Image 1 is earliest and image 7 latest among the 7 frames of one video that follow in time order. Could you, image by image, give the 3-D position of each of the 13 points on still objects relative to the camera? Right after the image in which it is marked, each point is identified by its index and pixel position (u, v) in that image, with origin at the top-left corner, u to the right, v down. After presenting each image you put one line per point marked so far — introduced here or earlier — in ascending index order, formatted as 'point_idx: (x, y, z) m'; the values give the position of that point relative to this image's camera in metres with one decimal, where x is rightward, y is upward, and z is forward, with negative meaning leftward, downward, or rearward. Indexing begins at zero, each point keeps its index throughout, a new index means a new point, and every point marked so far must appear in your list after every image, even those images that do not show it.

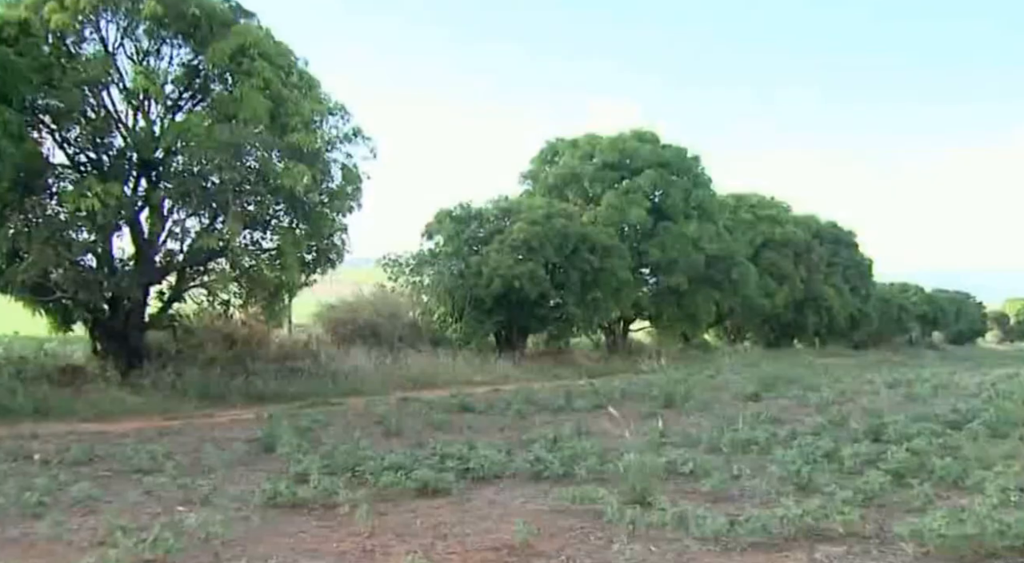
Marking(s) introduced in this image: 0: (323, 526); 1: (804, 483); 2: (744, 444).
0: (-1.6, -2.2, +8.6) m
1: (+2.8, -1.9, +9.2) m
2: (+2.4, -1.8, +10.4) m
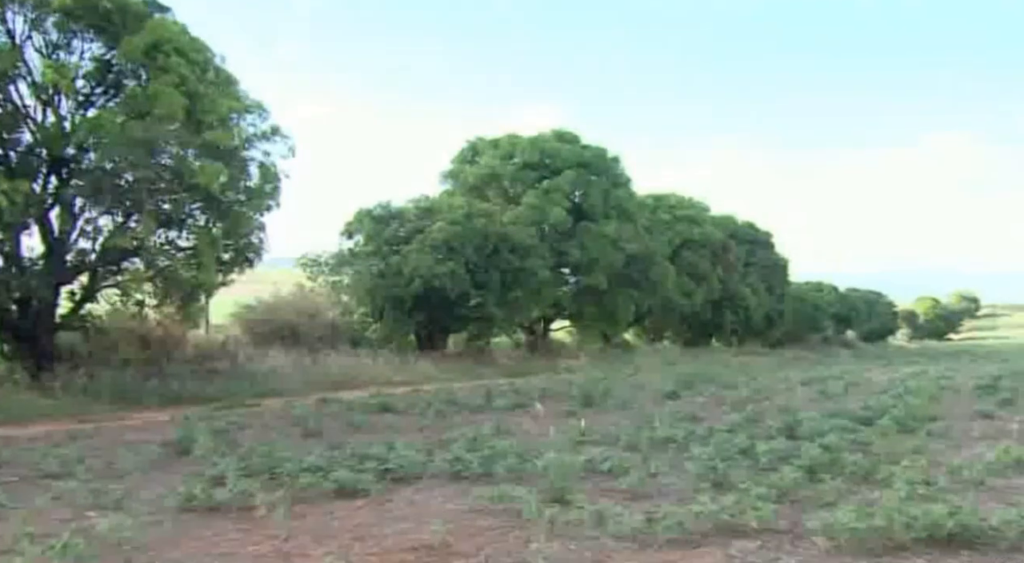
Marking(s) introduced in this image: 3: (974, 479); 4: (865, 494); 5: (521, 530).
0: (-2.4, -2.2, +8.5) m
1: (+2.0, -1.9, +9.4) m
2: (+1.5, -1.8, +10.5) m
3: (+4.4, -1.9, +9.2) m
4: (+3.3, -2.0, +9.0) m
5: (+0.1, -2.2, +8.5) m
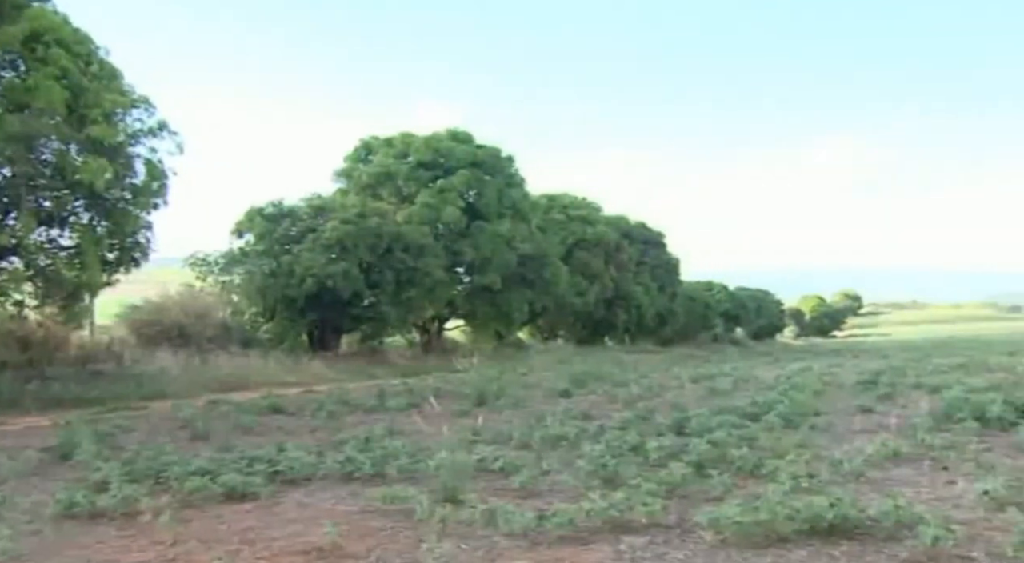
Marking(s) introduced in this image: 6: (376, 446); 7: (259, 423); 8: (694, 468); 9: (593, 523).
0: (-3.3, -2.2, +8.2) m
1: (+1.0, -1.9, +9.5) m
2: (+0.4, -1.7, +10.6) m
3: (+3.4, -1.9, +9.5) m
4: (+2.3, -2.0, +9.2) m
5: (-0.9, -2.2, +8.4) m
6: (-1.5, -1.8, +10.5) m
7: (-3.1, -1.7, +11.7) m
8: (+1.8, -1.9, +9.7) m
9: (+0.7, -2.2, +8.6) m
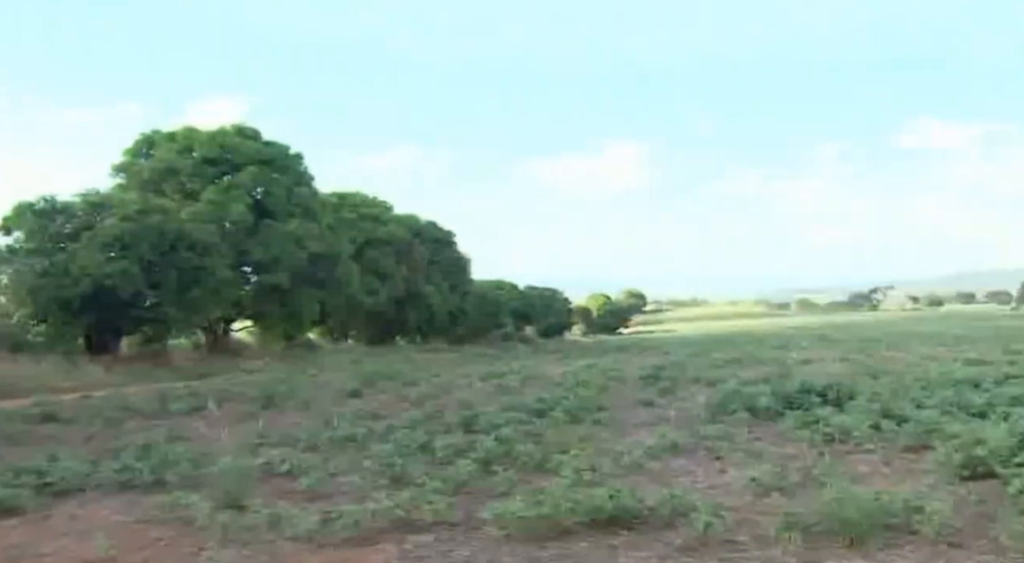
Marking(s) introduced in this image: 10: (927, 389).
0: (-5.2, -2.2, +7.7) m
1: (-1.1, -1.9, +9.5) m
2: (-1.8, -1.7, +10.5) m
3: (+1.3, -1.9, +9.9) m
4: (+0.2, -2.0, +9.5) m
5: (-2.8, -2.2, +8.2) m
6: (-3.7, -1.8, +10.1) m
7: (-5.5, -1.7, +11.1) m
8: (-0.3, -1.9, +9.8) m
9: (-1.2, -2.2, +8.6) m
10: (+5.2, -1.4, +12.3) m
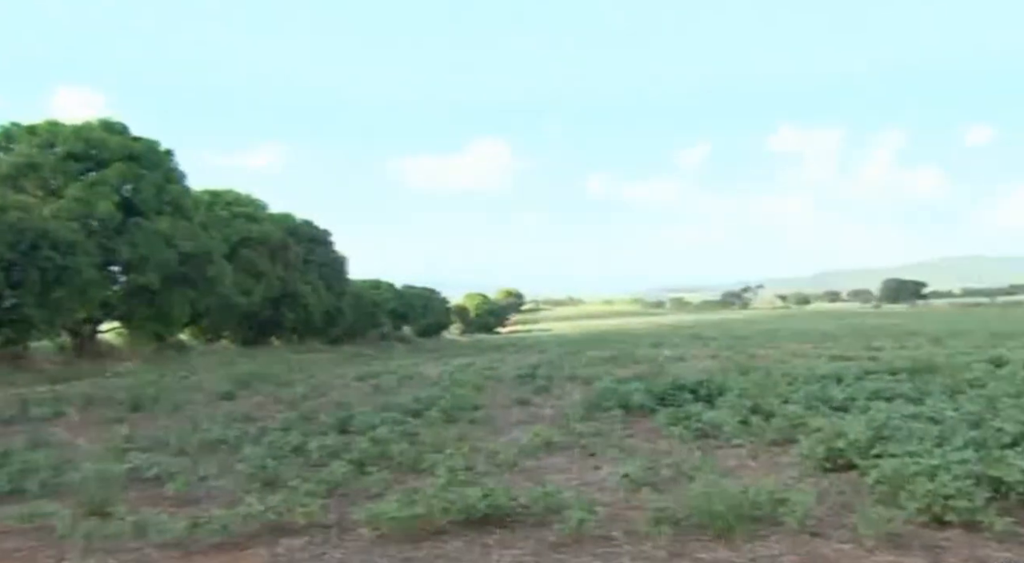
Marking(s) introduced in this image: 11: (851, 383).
0: (-6.3, -2.3, +7.2) m
1: (-2.4, -1.9, +9.4) m
2: (-3.1, -1.7, +10.4) m
3: (0.0, -1.9, +10.0) m
4: (-1.0, -2.0, +9.5) m
5: (-3.9, -2.2, +8.0) m
6: (-5.0, -1.8, +9.8) m
7: (-6.8, -1.7, +10.7) m
8: (-1.6, -1.9, +9.8) m
9: (-2.4, -2.2, +8.5) m
10: (+3.7, -1.4, +12.8) m
11: (+4.3, -1.3, +12.3) m
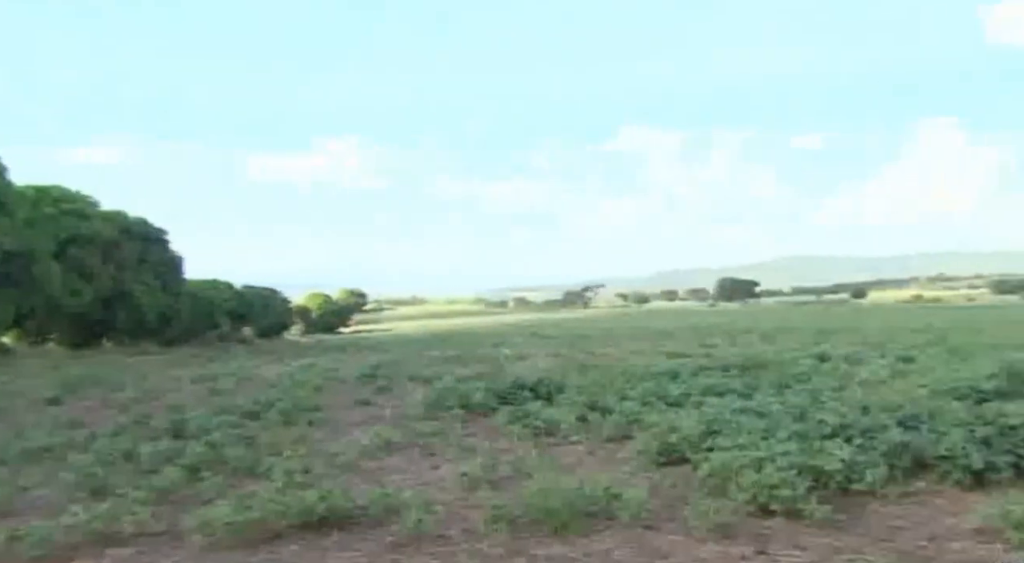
0: (-7.6, -2.3, +6.6) m
1: (-3.9, -2.0, +9.2) m
2: (-4.8, -1.7, +10.0) m
3: (-1.7, -1.9, +10.1) m
4: (-2.6, -2.0, +9.4) m
5: (-5.3, -2.3, +7.6) m
6: (-6.6, -1.8, +9.3) m
7: (-8.5, -1.7, +9.9) m
8: (-3.2, -1.9, +9.7) m
9: (-3.9, -2.2, +8.3) m
10: (+1.7, -1.3, +13.2) m
11: (+2.4, -1.3, +12.8) m
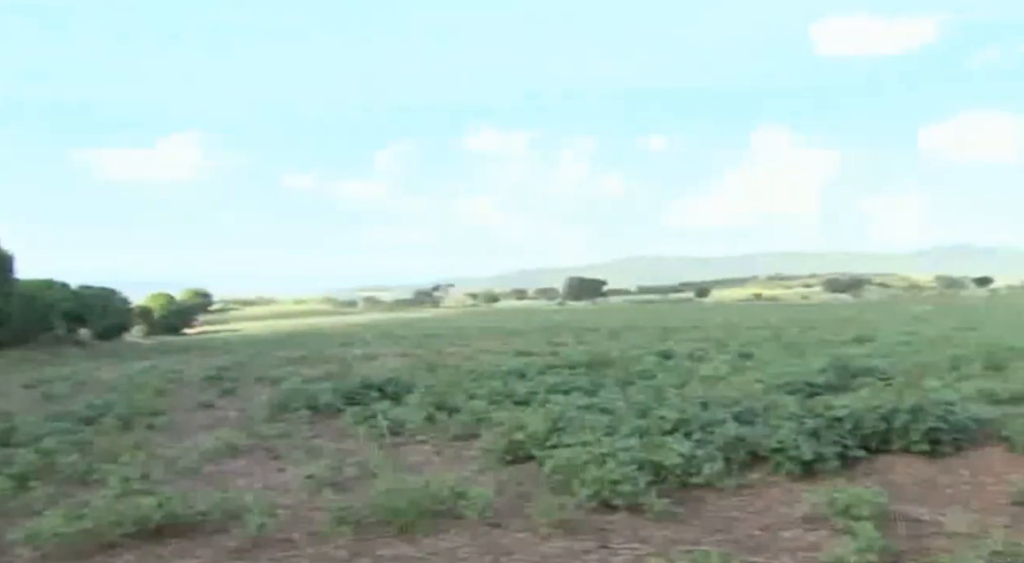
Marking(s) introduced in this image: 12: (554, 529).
0: (-8.7, -2.4, +5.8) m
1: (-5.4, -2.0, +8.8) m
2: (-6.4, -1.7, +9.5) m
3: (-3.3, -1.9, +9.9) m
4: (-4.1, -2.0, +9.2) m
5: (-6.6, -2.4, +7.1) m
6: (-8.1, -1.8, +8.6) m
7: (-10.1, -1.6, +9.0) m
8: (-4.8, -1.9, +9.3) m
9: (-5.2, -2.3, +8.0) m
10: (-0.3, -1.3, +13.4) m
11: (+0.4, -1.2, +13.1) m
12: (+0.4, -2.4, +9.3) m
